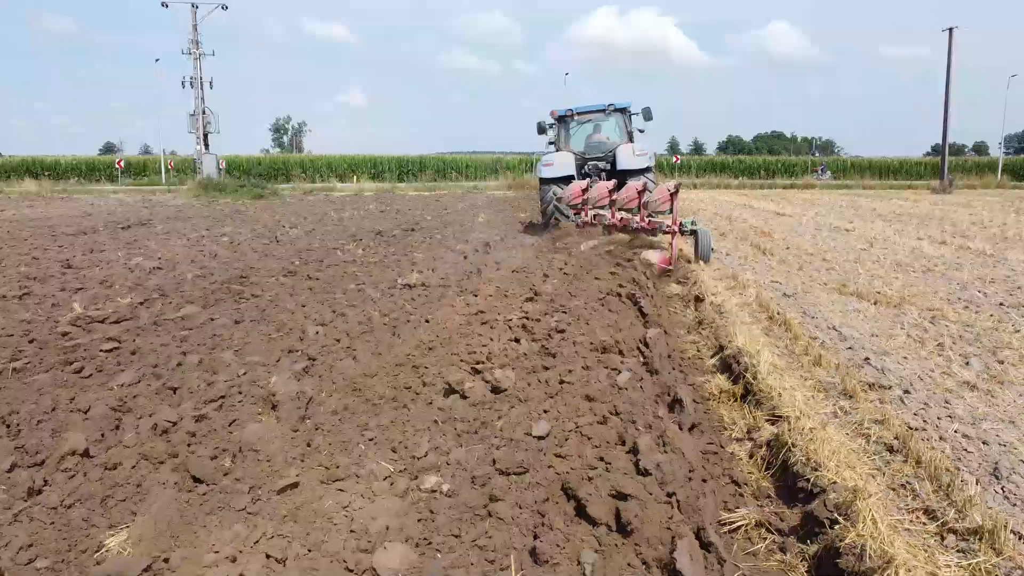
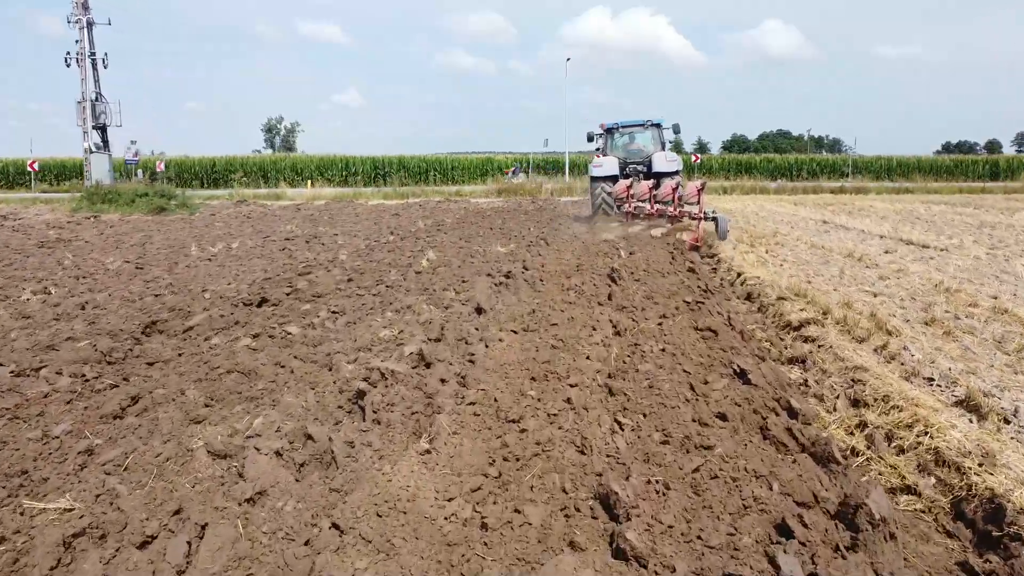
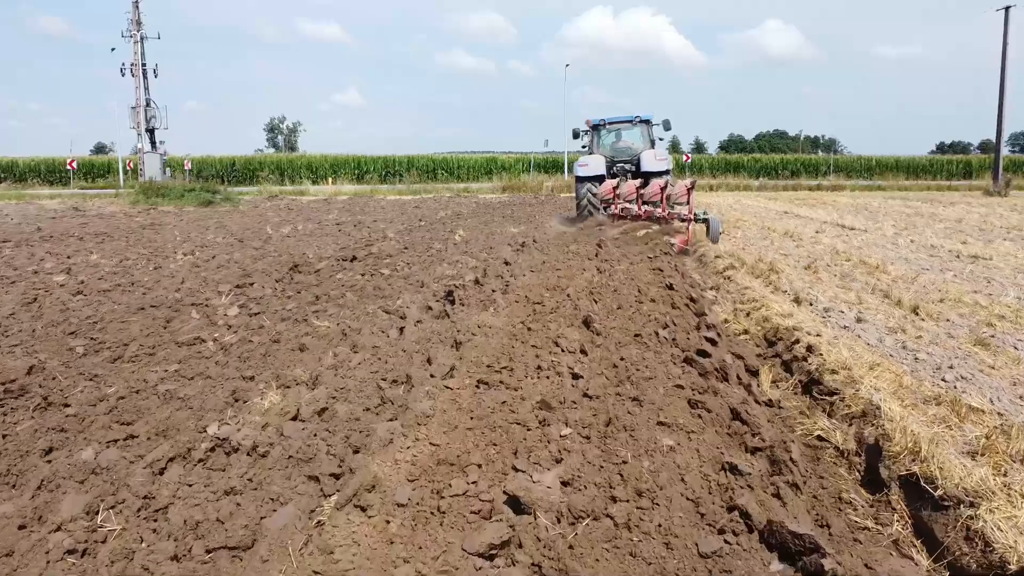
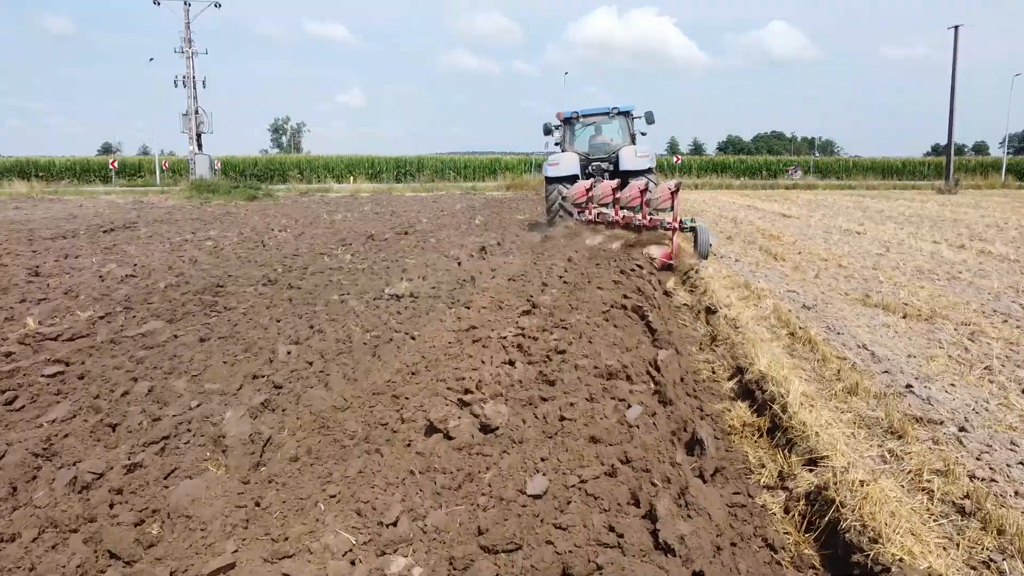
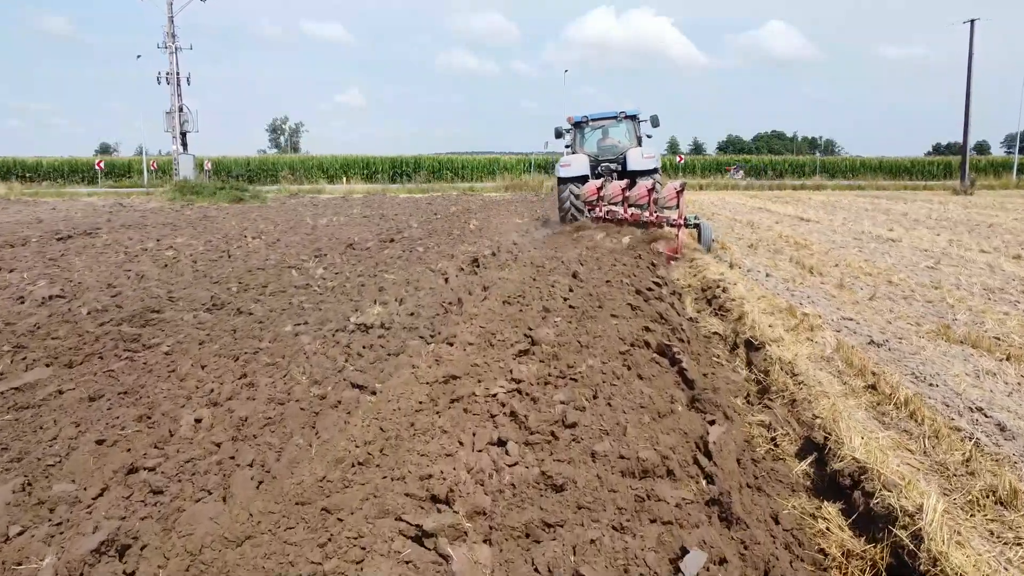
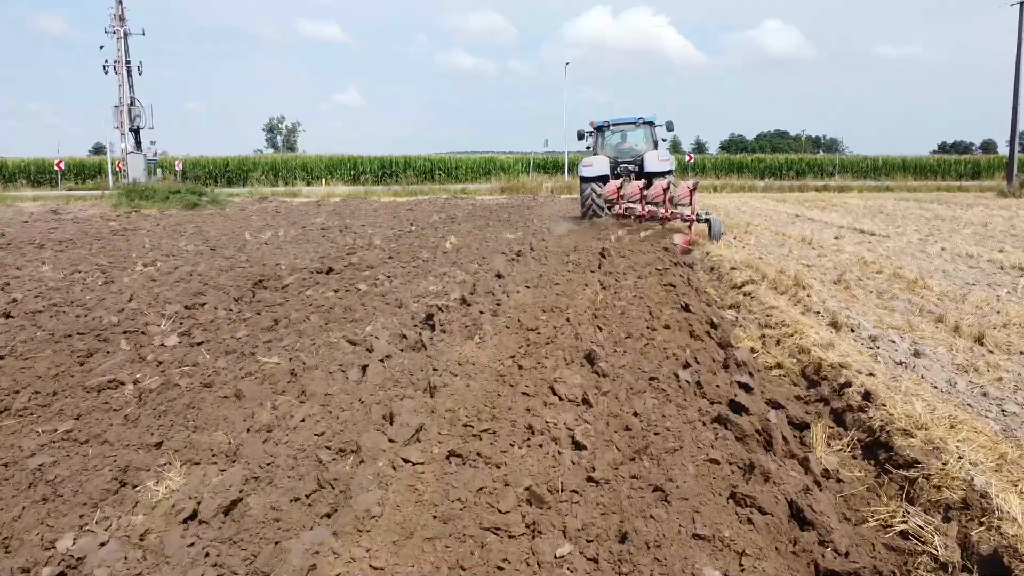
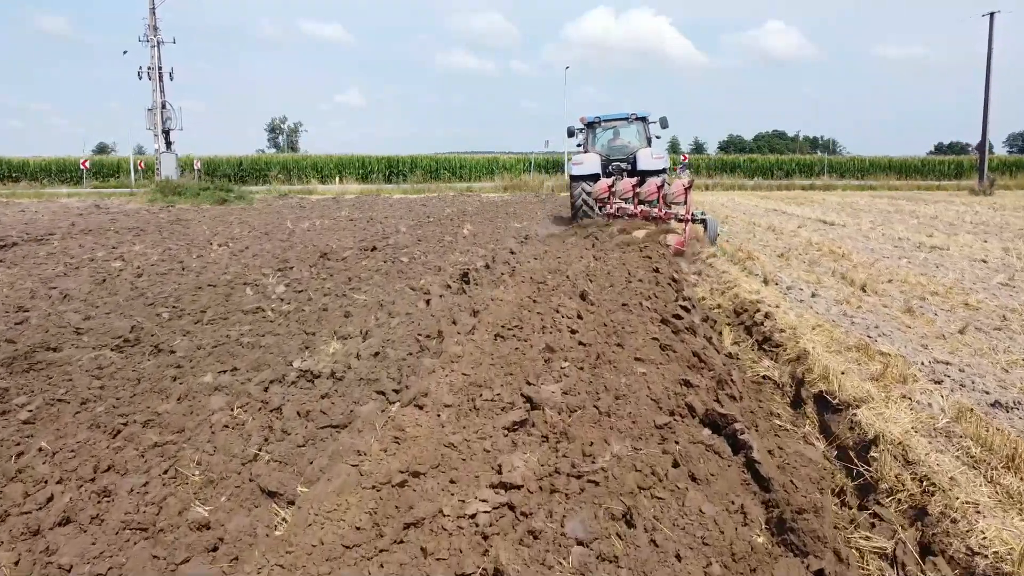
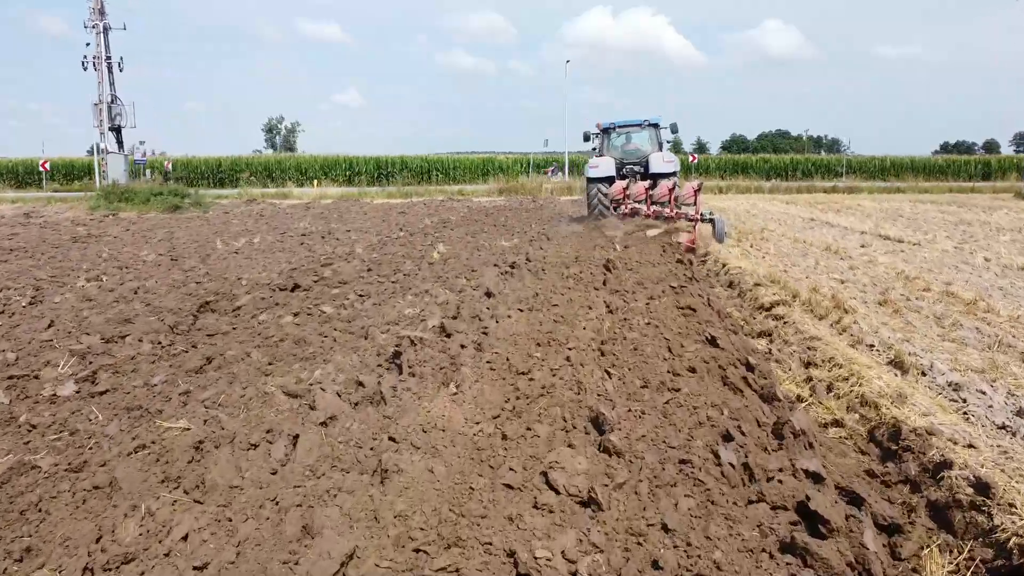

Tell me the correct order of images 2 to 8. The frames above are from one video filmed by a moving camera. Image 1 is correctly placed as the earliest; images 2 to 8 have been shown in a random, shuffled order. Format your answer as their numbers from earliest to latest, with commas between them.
4, 5, 7, 3, 6, 8, 2
